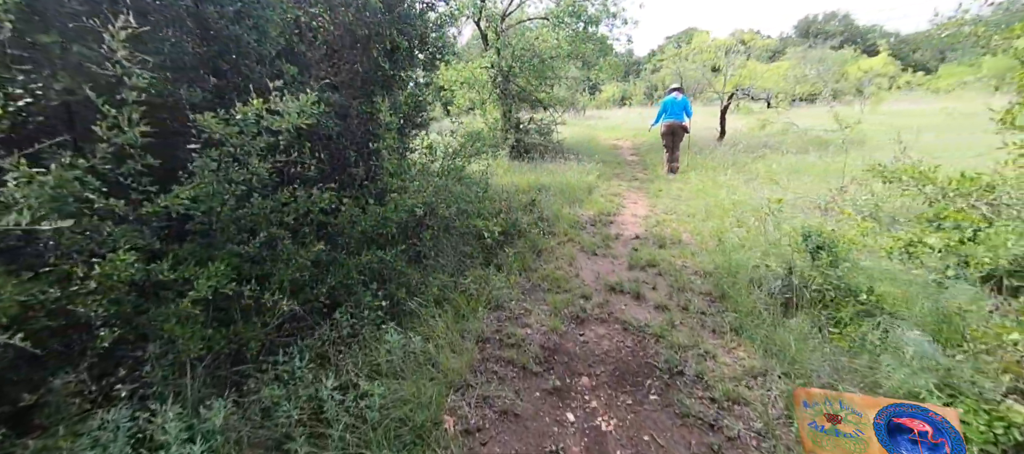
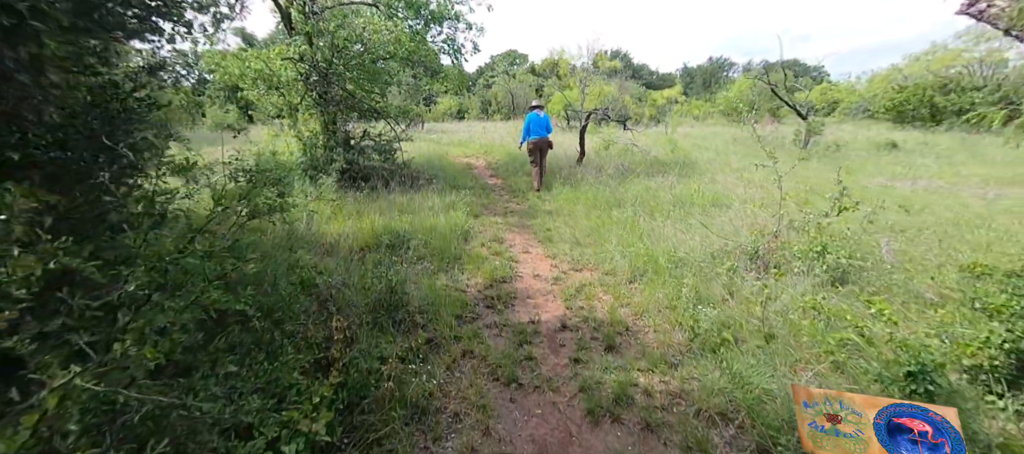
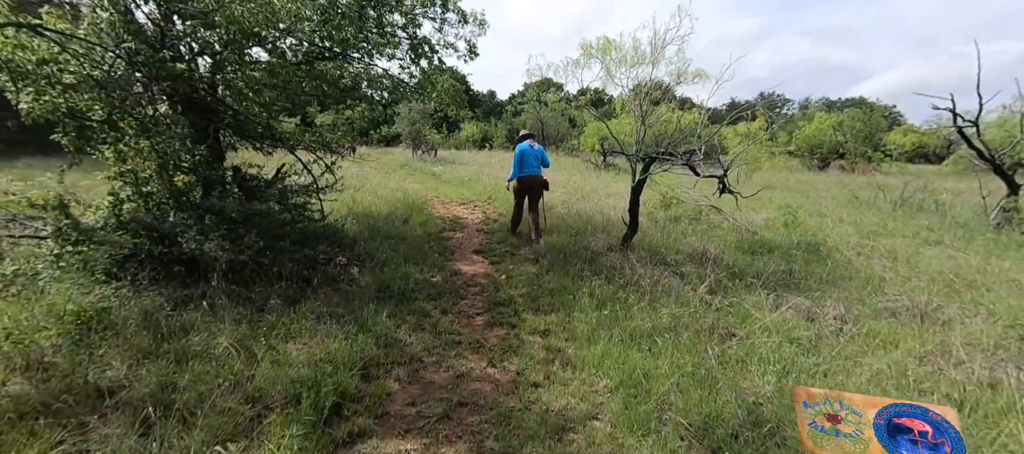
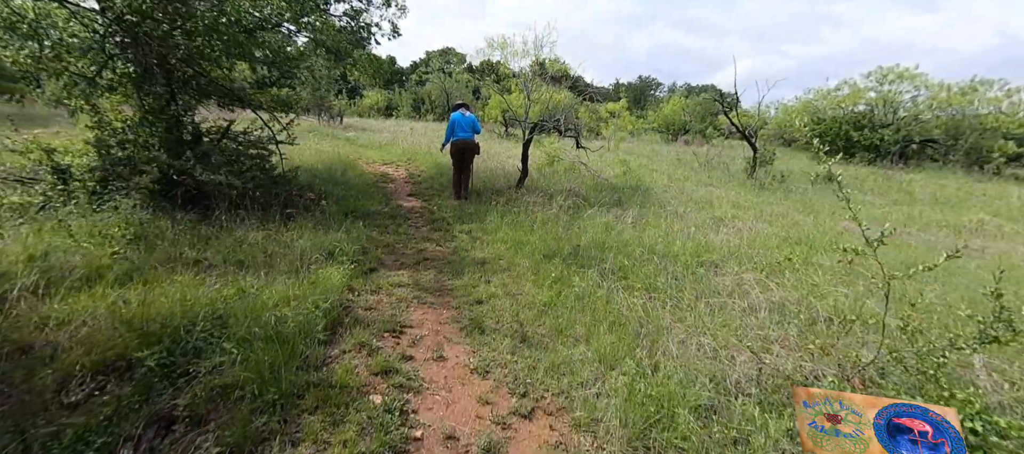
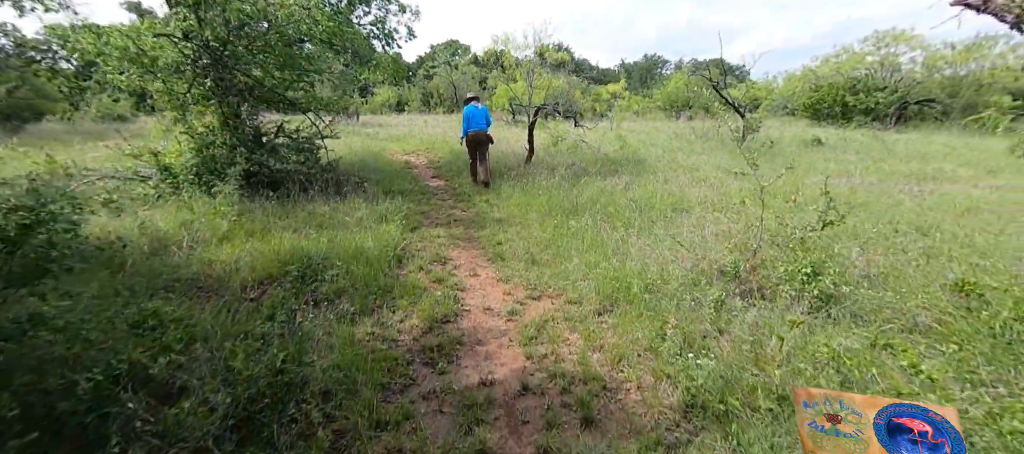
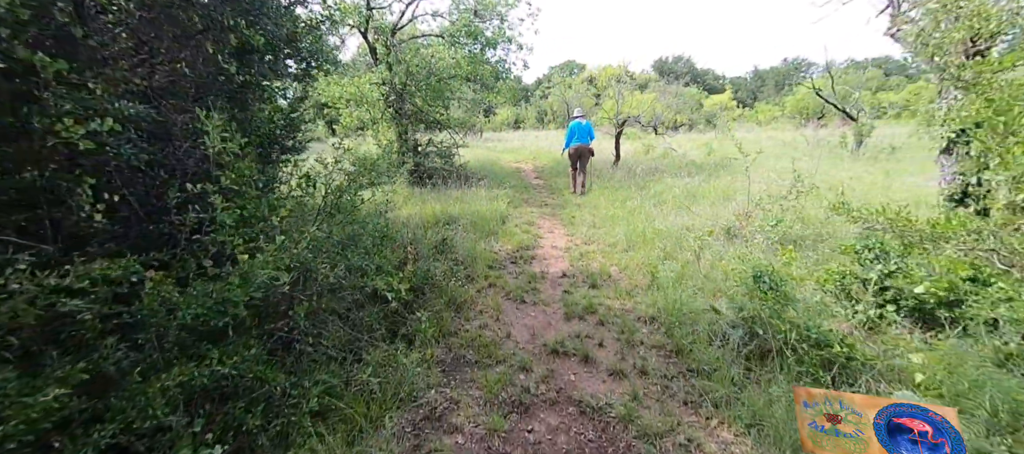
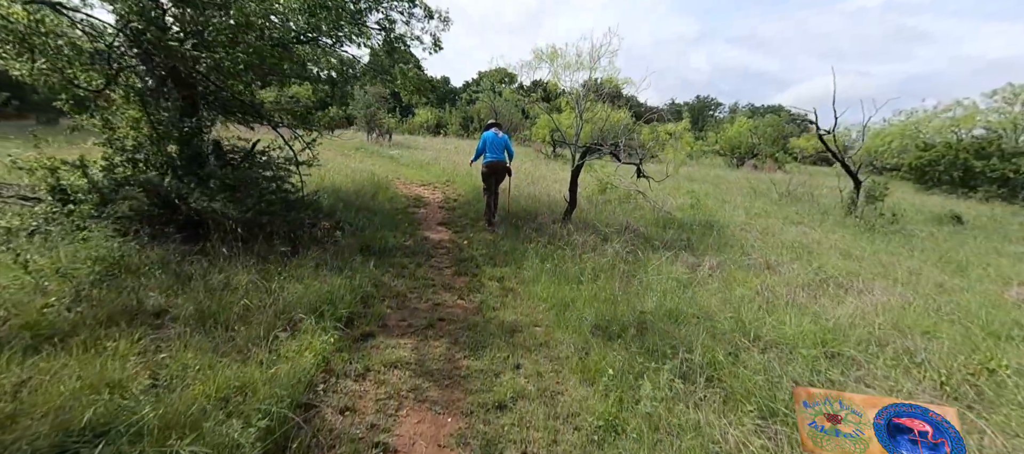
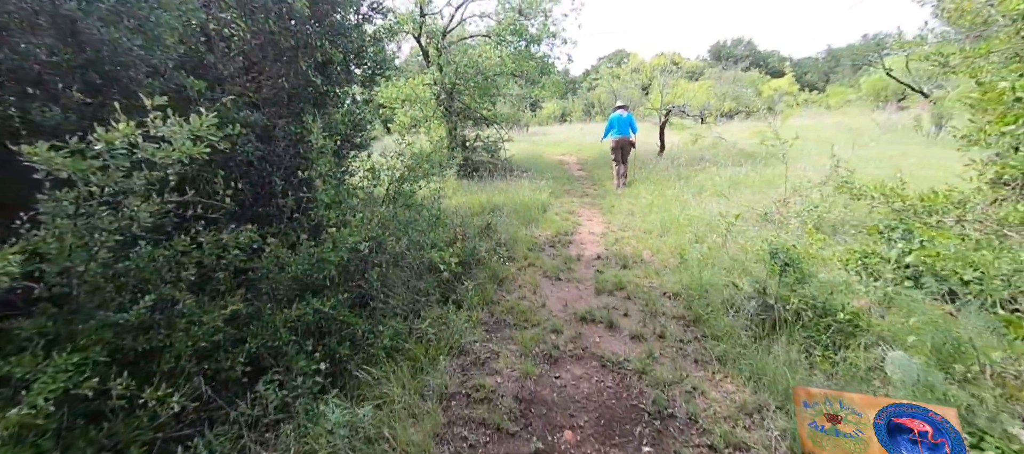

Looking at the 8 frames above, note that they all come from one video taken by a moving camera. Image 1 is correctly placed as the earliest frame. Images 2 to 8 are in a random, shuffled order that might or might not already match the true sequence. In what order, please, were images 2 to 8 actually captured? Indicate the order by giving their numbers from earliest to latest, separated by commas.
8, 6, 2, 5, 4, 7, 3
